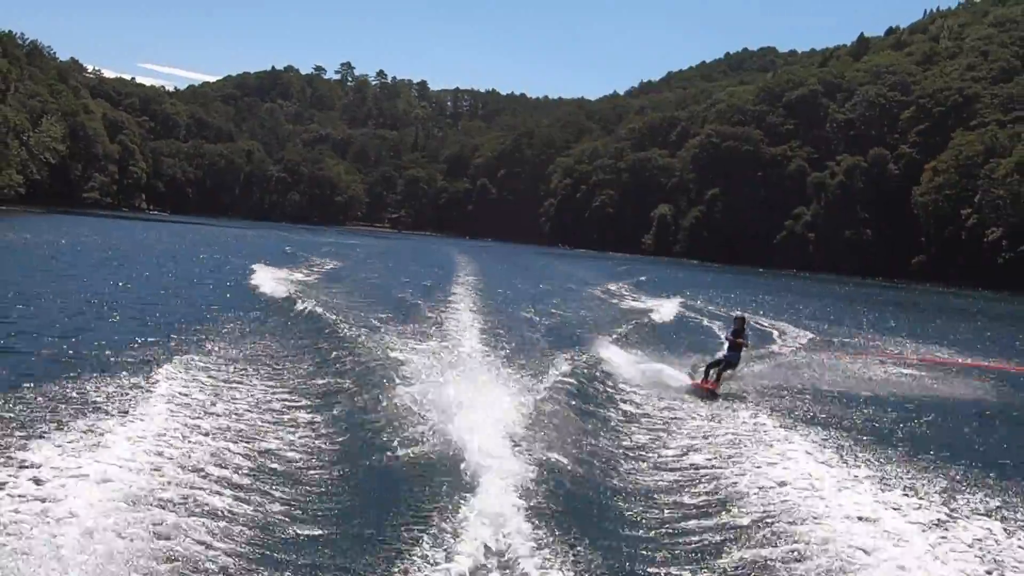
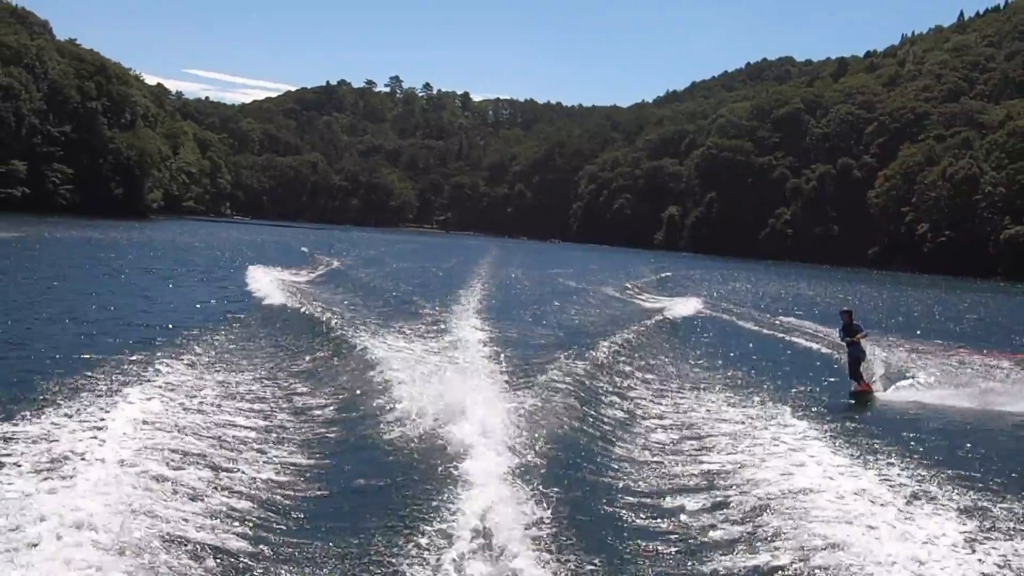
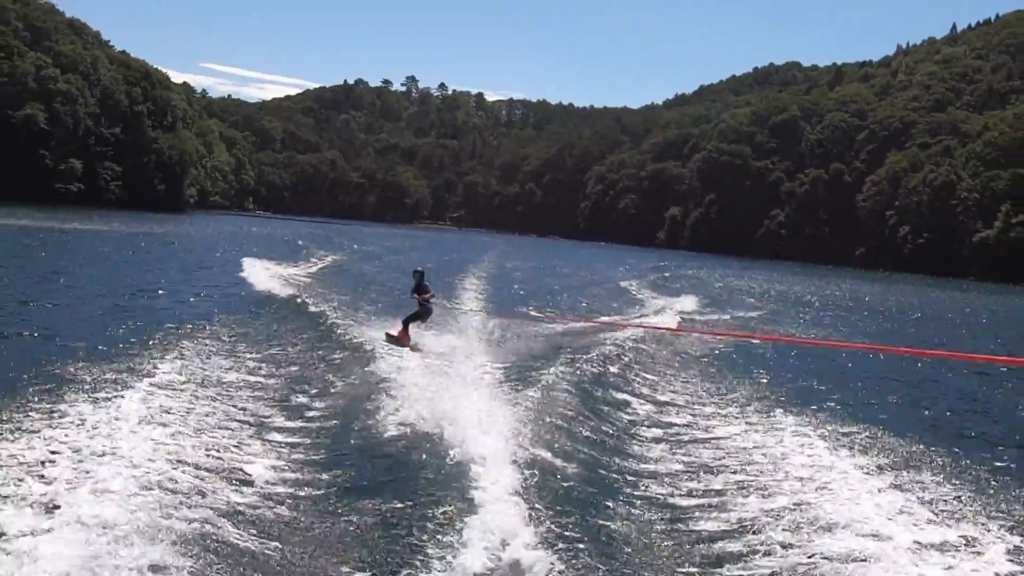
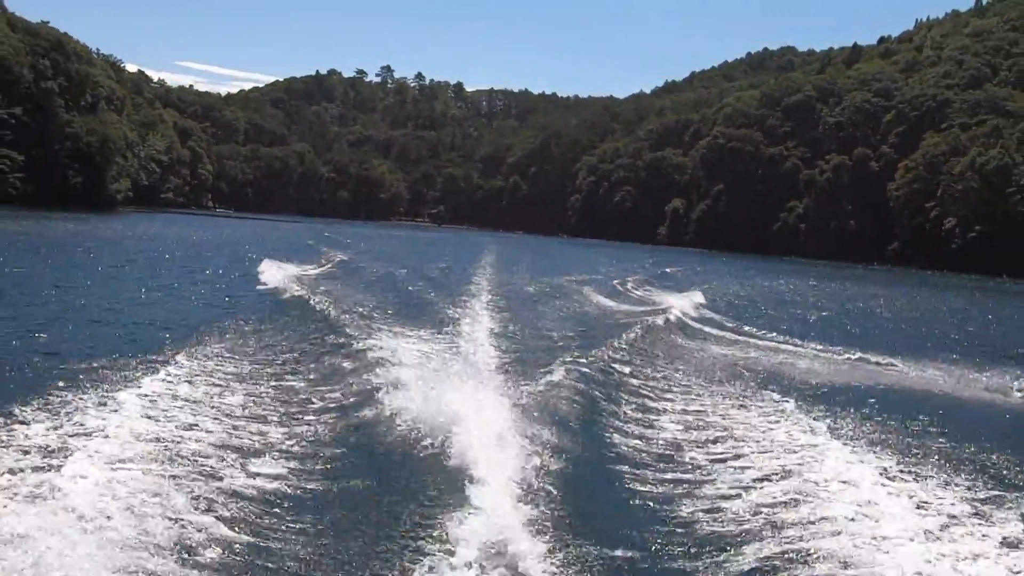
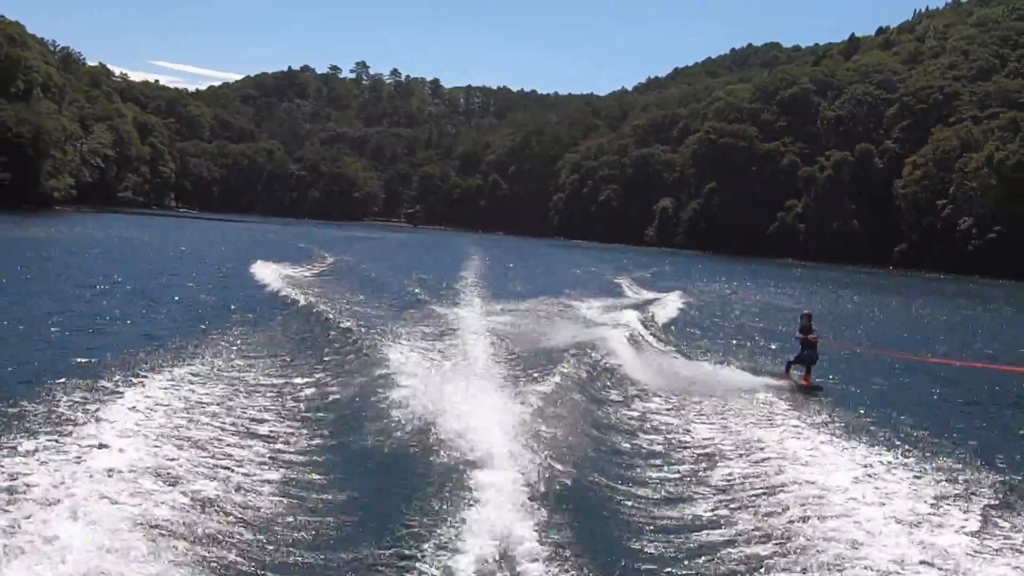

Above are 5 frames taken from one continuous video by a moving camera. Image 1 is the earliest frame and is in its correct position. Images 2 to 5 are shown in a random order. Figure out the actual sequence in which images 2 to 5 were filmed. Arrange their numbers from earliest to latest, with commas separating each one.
5, 4, 2, 3
